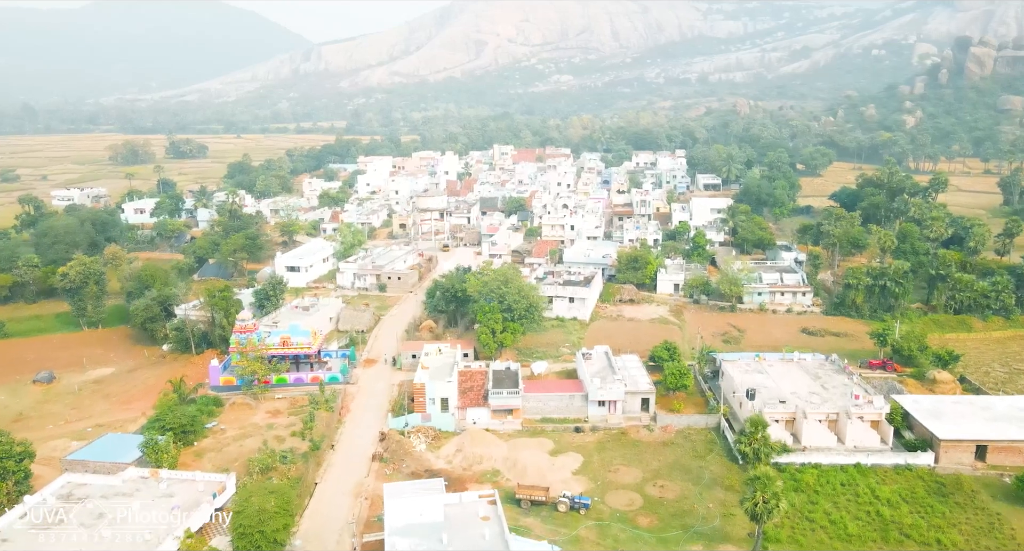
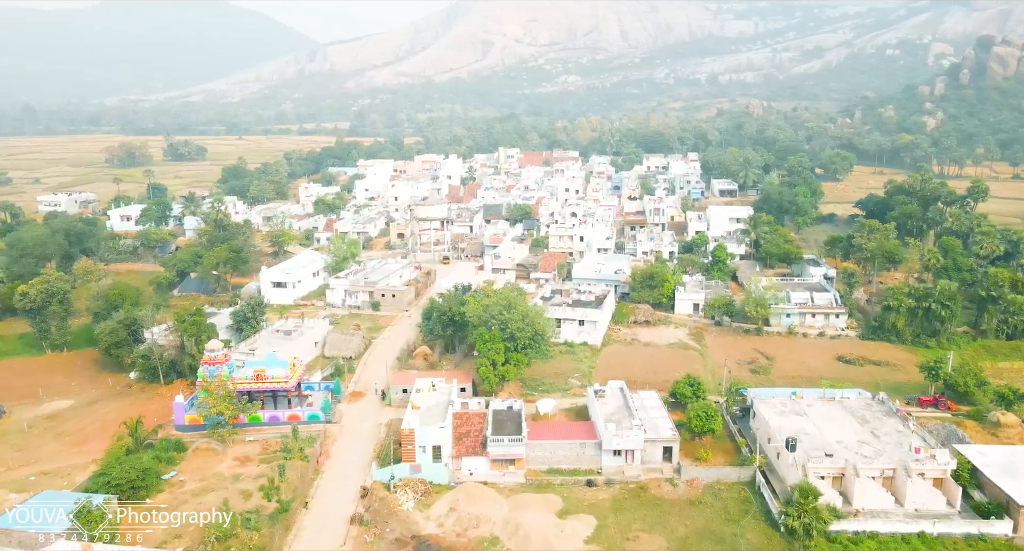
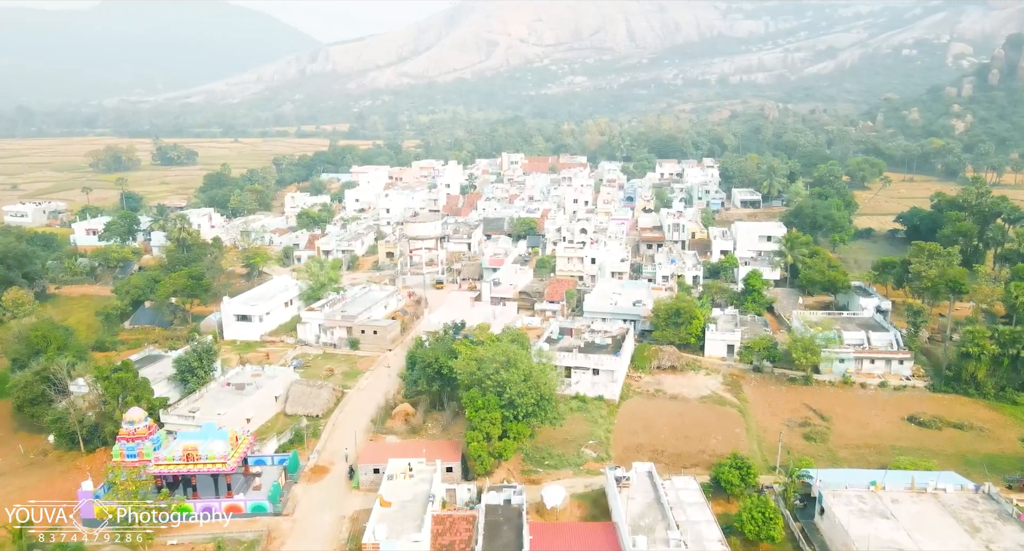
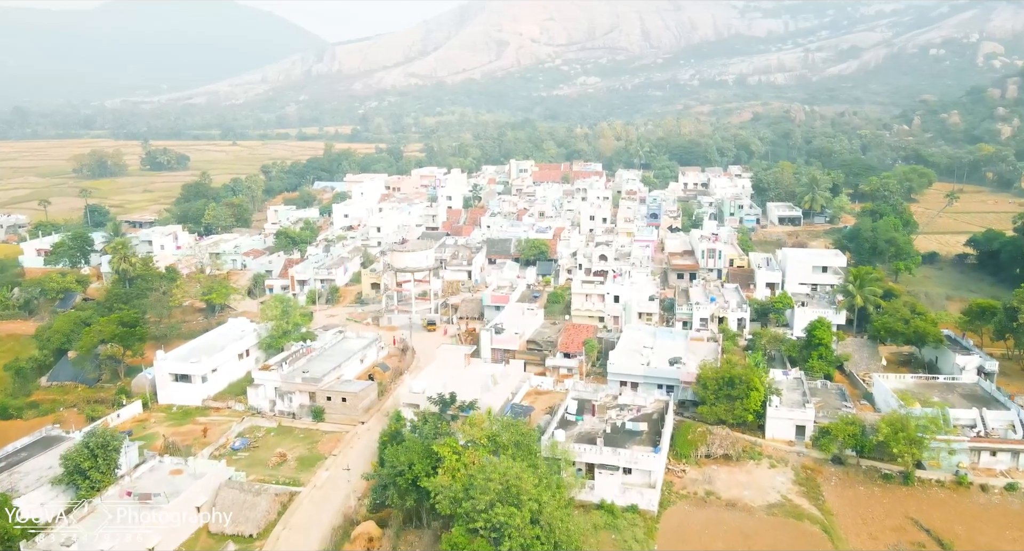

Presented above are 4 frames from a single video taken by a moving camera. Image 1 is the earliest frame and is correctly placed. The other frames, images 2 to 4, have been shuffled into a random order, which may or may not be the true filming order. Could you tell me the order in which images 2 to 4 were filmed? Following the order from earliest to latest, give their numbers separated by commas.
2, 3, 4
